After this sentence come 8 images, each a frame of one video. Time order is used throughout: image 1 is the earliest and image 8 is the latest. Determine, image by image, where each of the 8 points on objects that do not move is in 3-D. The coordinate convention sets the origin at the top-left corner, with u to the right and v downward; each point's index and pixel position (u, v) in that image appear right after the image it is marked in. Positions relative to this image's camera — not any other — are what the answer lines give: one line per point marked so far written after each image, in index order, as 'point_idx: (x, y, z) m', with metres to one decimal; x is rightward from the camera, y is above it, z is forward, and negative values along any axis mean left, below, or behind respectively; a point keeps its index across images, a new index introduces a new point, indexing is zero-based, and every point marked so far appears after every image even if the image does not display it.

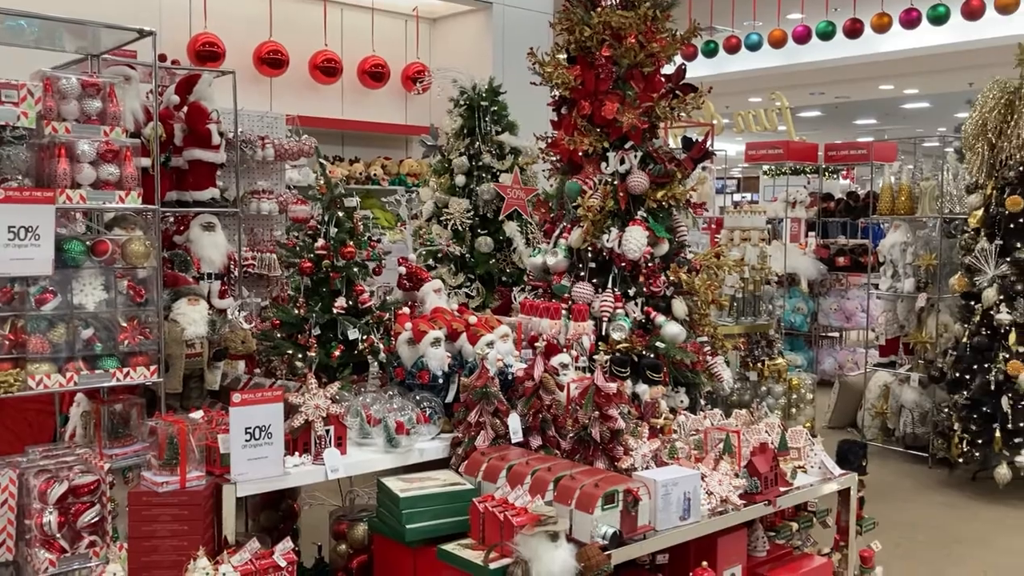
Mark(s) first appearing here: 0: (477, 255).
0: (-0.2, +0.2, +5.1) m
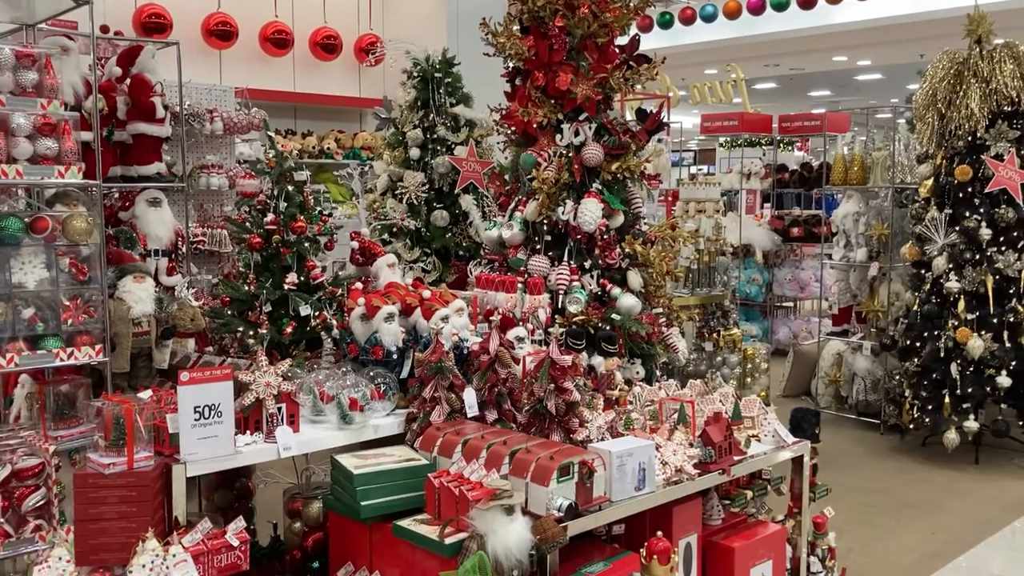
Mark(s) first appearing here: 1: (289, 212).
0: (-0.4, +0.3, +5.0) m
1: (-0.8, +0.3, +3.4) m
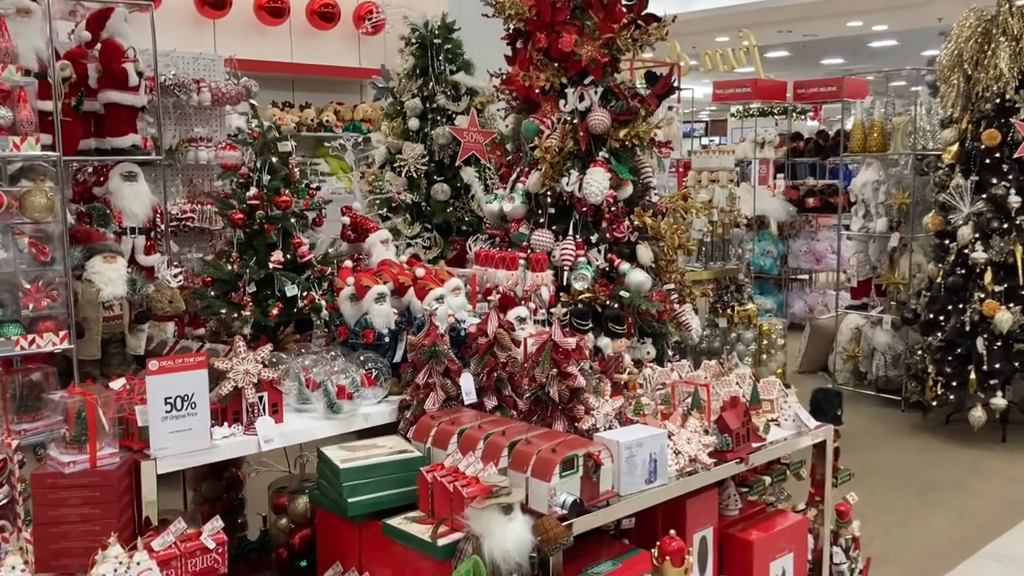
0: (-0.4, +0.4, +4.8) m
1: (-0.8, +0.3, +3.1) m
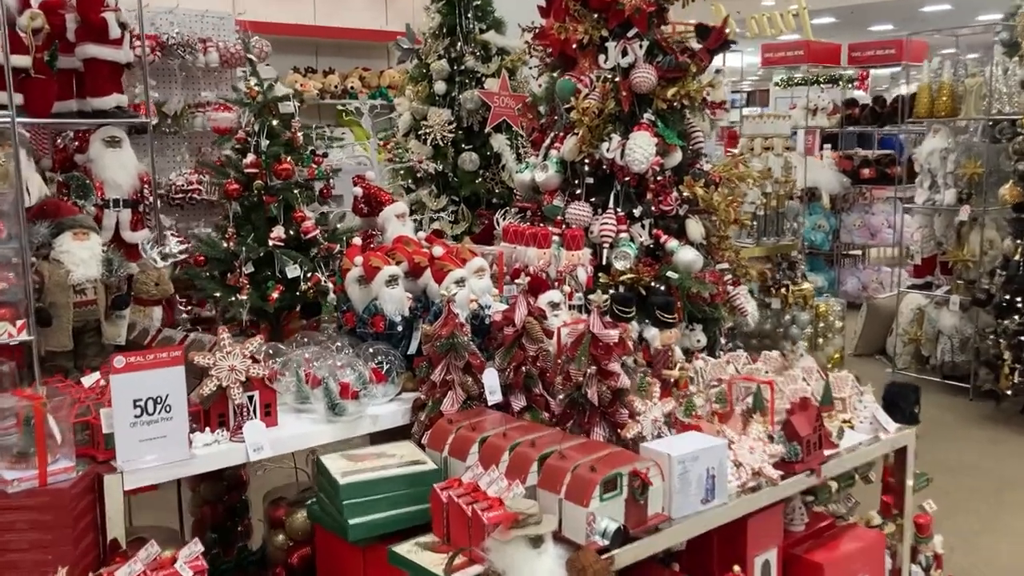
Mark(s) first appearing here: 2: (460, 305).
0: (-0.2, +0.5, +4.4) m
1: (-0.7, +0.4, +2.8) m
2: (-0.1, 0.0, +2.5) m
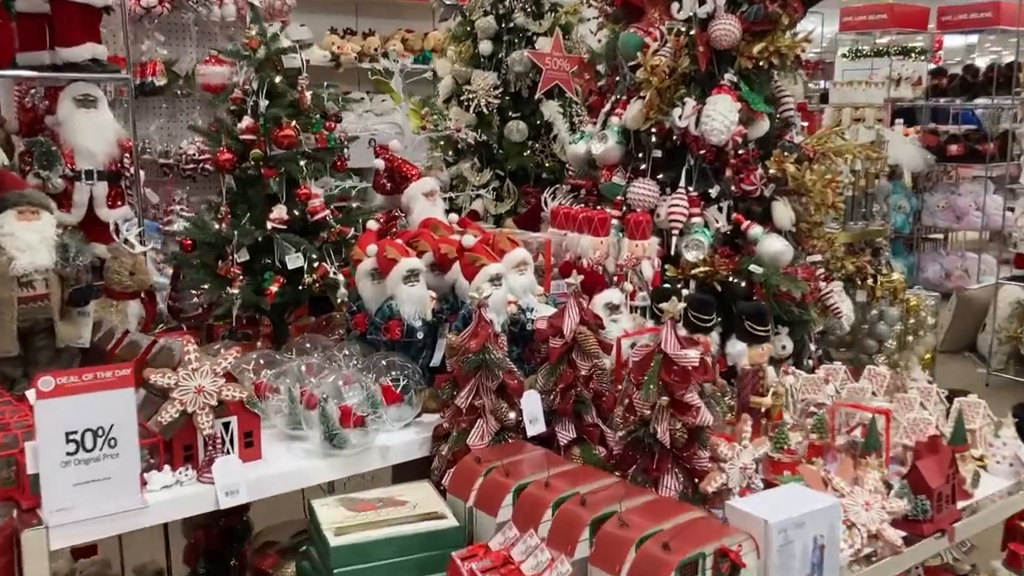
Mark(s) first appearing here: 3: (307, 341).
0: (0.0, +0.6, +3.9) m
1: (-0.6, +0.4, +2.3) m
2: (0.0, 0.0, +2.0) m
3: (-0.5, -0.1, +2.2) m
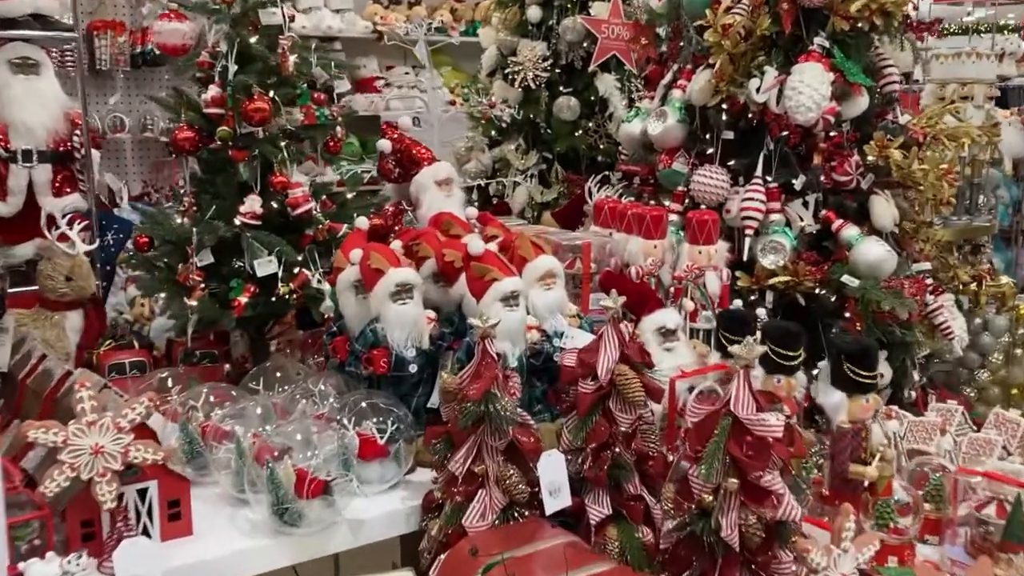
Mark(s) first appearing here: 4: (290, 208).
0: (+0.1, +0.6, +3.4) m
1: (-0.5, +0.4, +1.8) m
2: (0.0, -0.1, +1.5) m
3: (-0.4, -0.1, +1.8) m
4: (-0.4, +0.2, +1.9) m
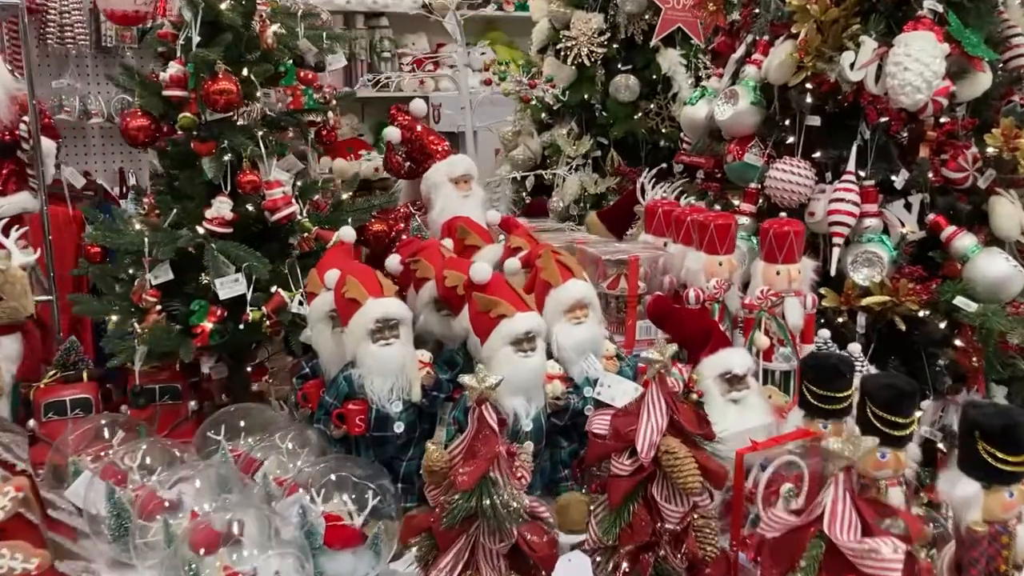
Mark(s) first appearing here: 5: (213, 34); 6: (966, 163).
0: (+0.3, +0.6, +3.0) m
1: (-0.5, +0.4, +1.5) m
2: (0.0, -0.1, +1.2) m
3: (-0.4, -0.2, +1.4) m
4: (-0.4, +0.1, +1.5) m
5: (-0.5, +0.4, +1.5) m
6: (+0.8, +0.2, +1.8) m
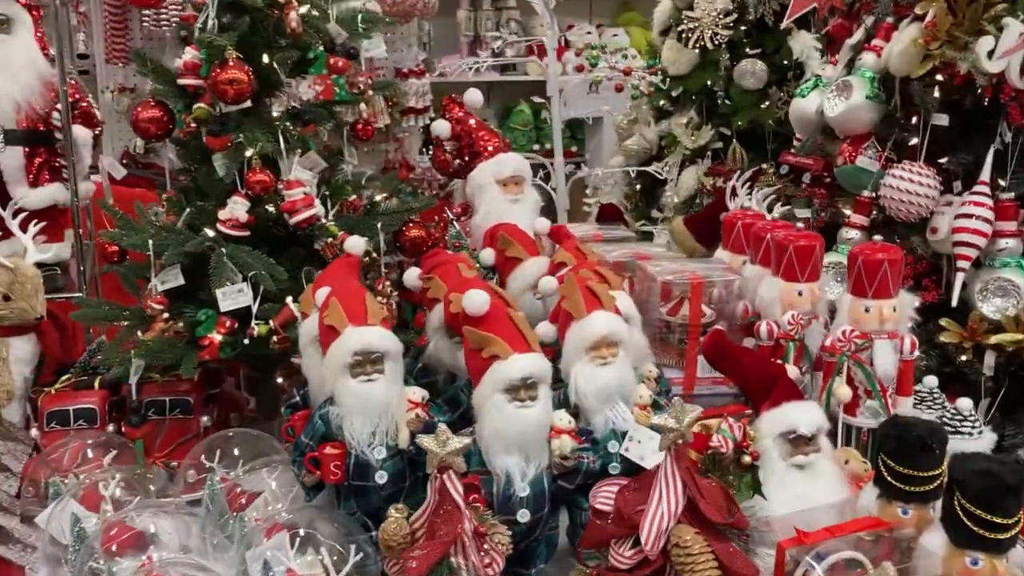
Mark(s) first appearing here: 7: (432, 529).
0: (+0.6, +0.5, +2.7) m
1: (-0.4, +0.3, +1.3) m
2: (0.0, -0.2, +1.0) m
3: (-0.4, -0.2, +1.3) m
4: (-0.3, +0.1, +1.4) m
5: (-0.4, +0.4, +1.4) m
6: (+0.9, +0.2, +1.4) m
7: (-0.1, -0.2, +0.8) m
